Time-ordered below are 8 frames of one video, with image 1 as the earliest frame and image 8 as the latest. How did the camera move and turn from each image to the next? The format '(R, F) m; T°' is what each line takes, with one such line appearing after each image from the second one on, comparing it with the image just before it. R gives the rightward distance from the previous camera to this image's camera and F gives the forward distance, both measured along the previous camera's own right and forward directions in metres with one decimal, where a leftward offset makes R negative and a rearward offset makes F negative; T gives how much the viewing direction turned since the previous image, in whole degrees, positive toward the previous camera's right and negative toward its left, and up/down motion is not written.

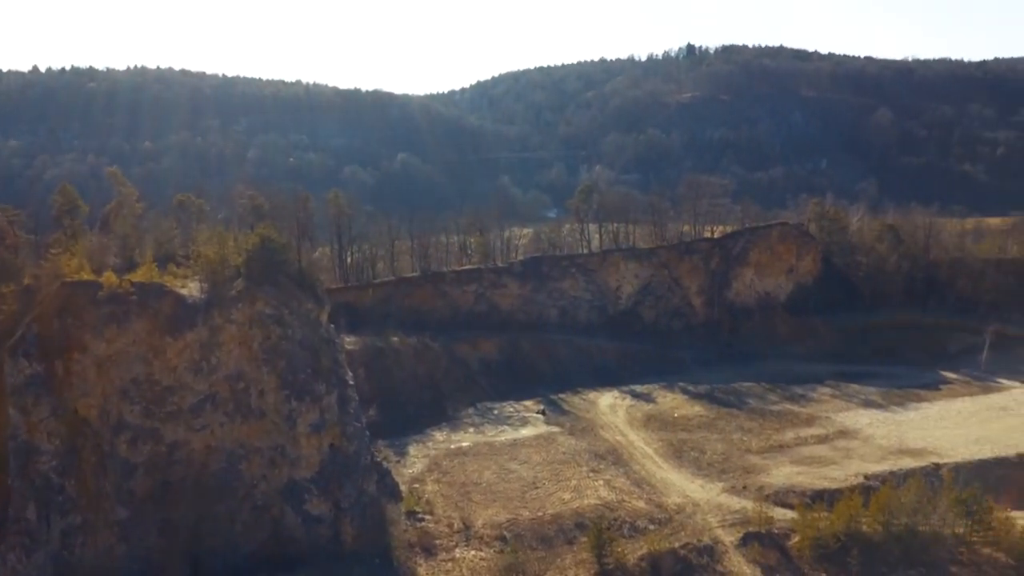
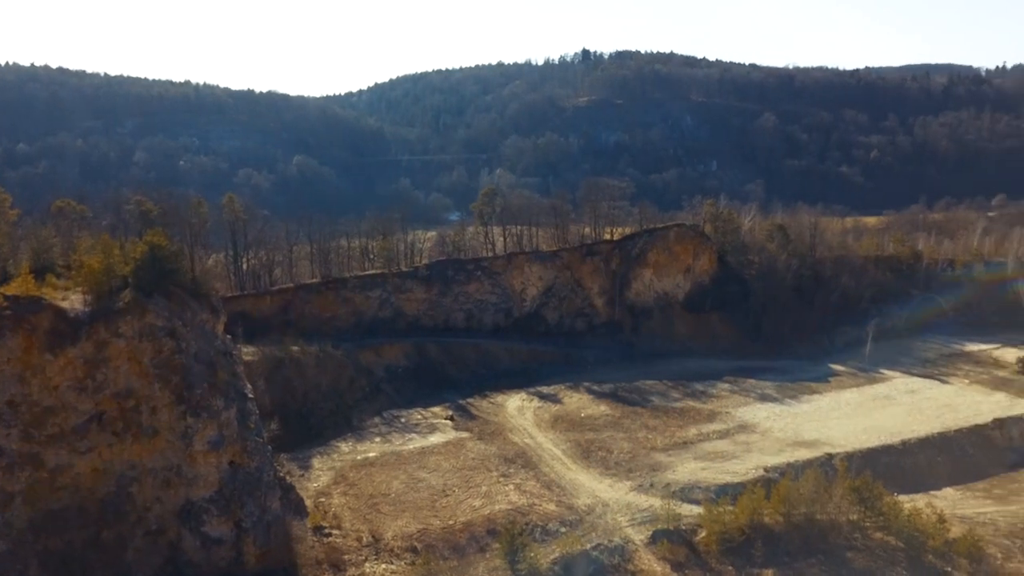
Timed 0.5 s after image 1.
(-0.1, +0.2) m; +7°
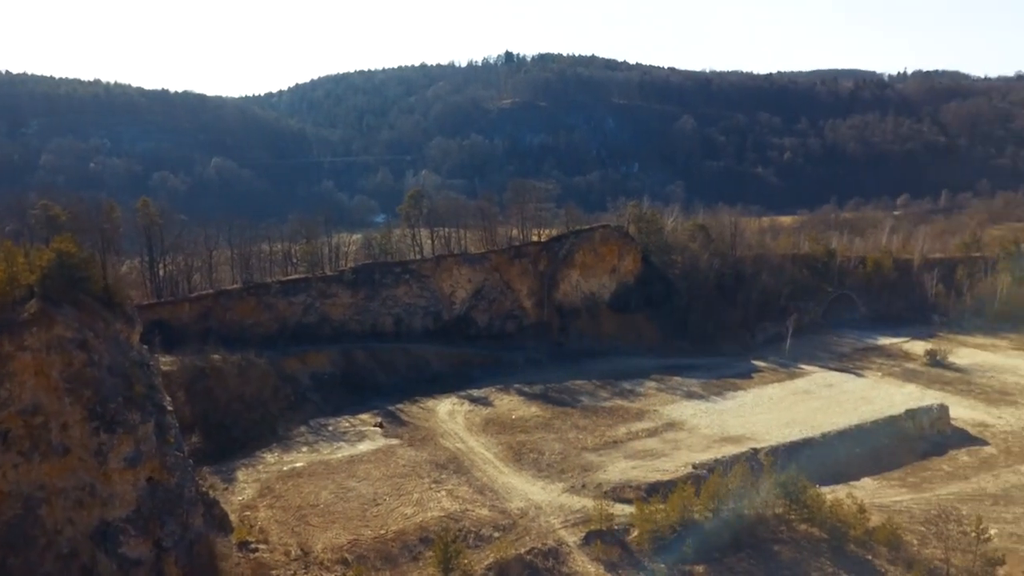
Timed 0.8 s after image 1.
(-0.1, +0.2) m; +5°
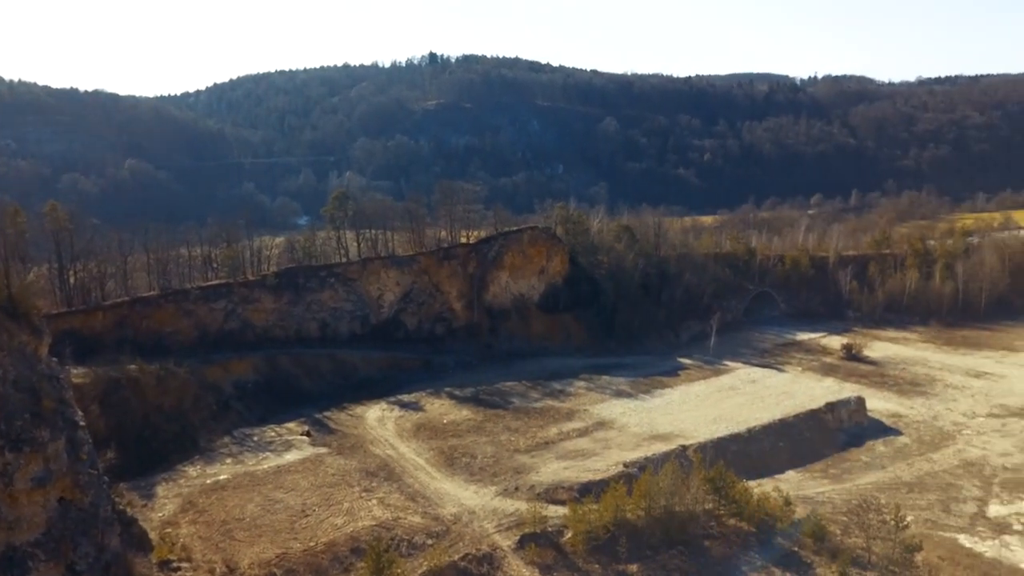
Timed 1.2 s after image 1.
(-0.1, +0.2) m; +5°
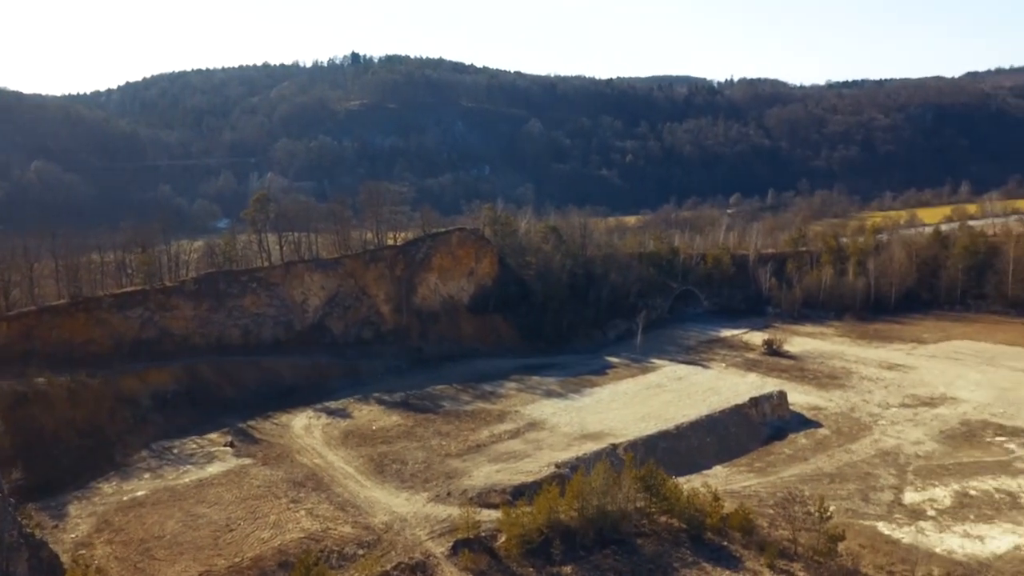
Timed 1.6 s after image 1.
(-0.1, +0.2) m; +5°
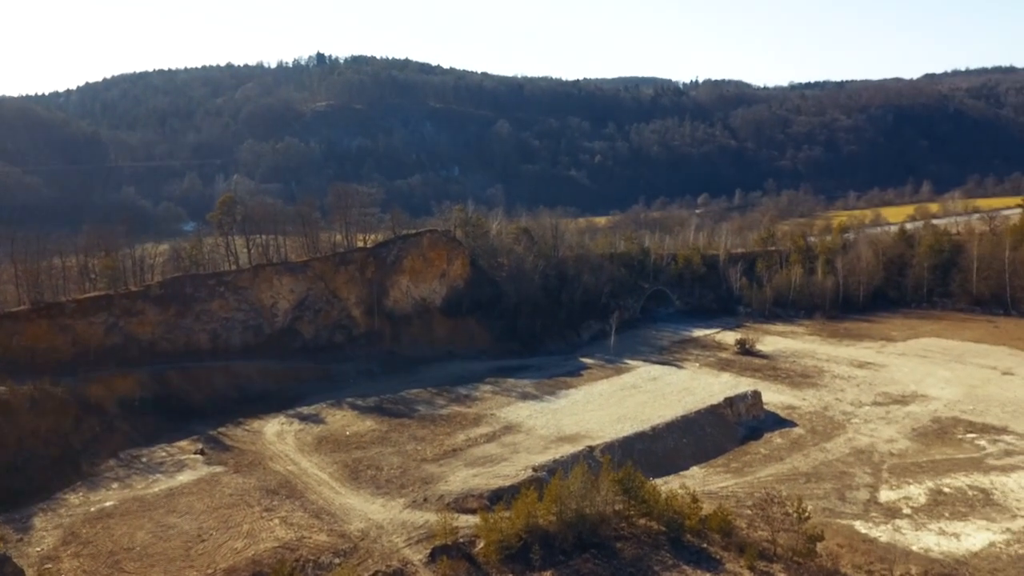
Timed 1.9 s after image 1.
(-0.2, +0.2) m; +2°
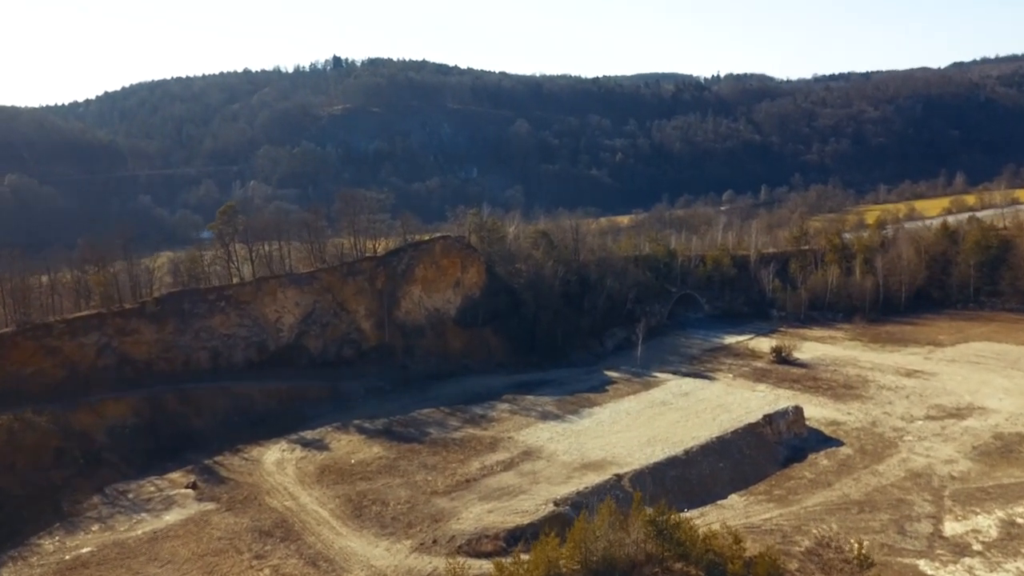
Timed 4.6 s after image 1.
(+0.2, +2.2) m; -2°
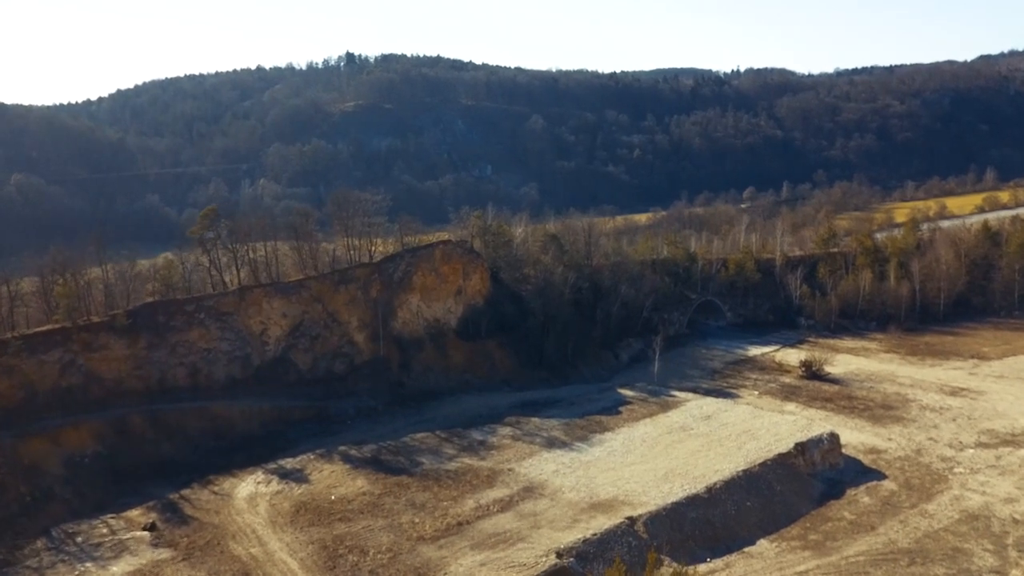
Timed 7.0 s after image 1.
(+0.5, +2.7) m; -1°
